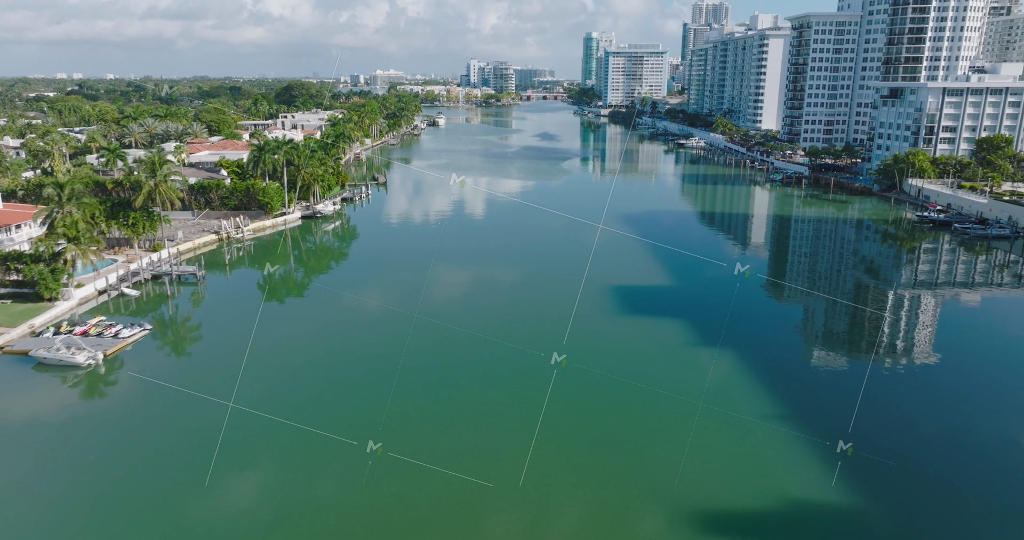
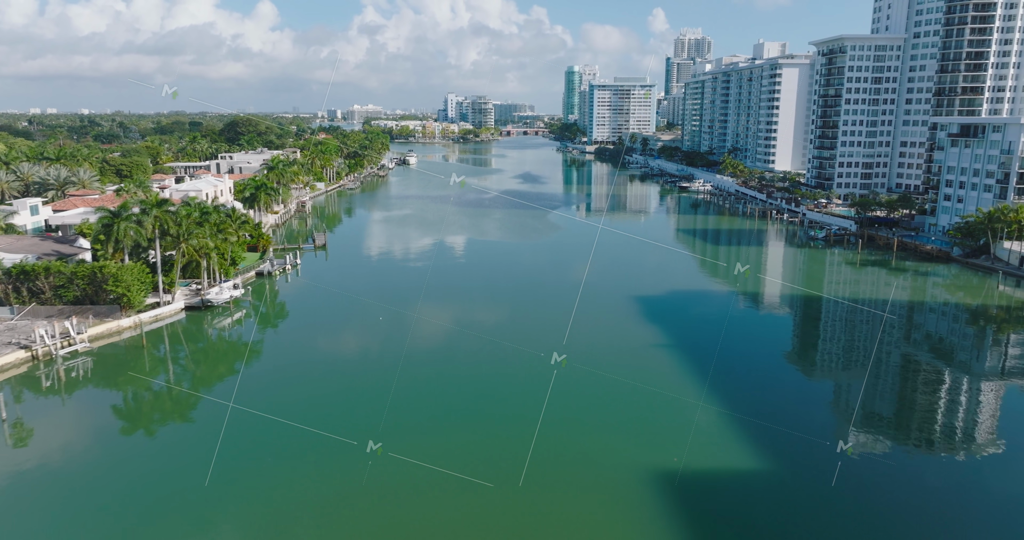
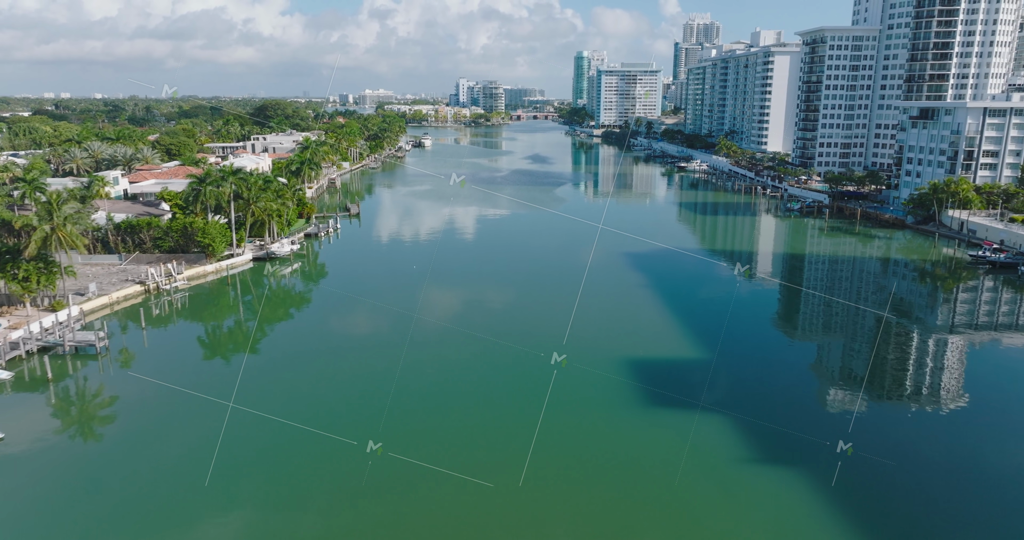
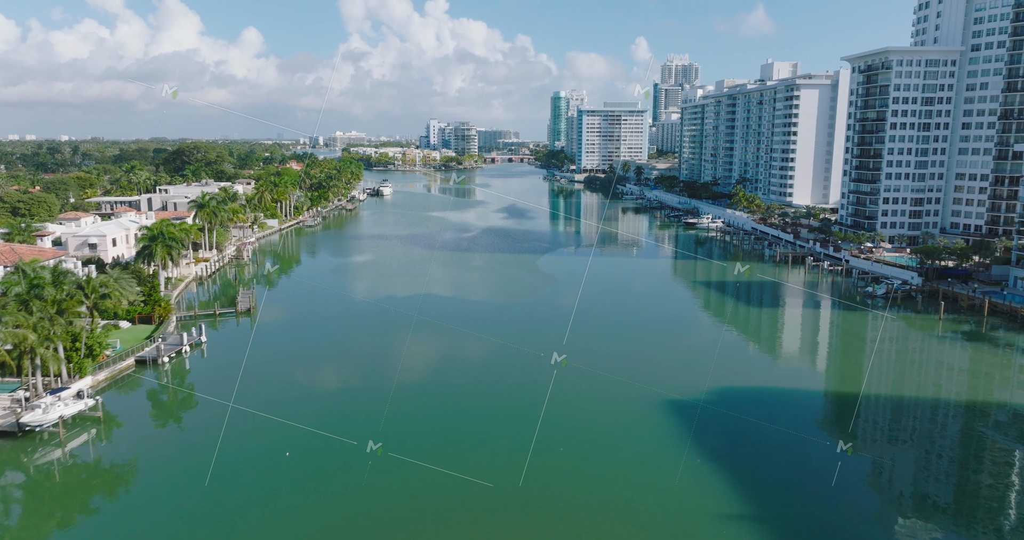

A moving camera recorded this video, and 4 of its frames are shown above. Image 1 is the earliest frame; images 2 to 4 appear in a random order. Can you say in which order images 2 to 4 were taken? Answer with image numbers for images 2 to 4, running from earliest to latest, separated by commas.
3, 2, 4
